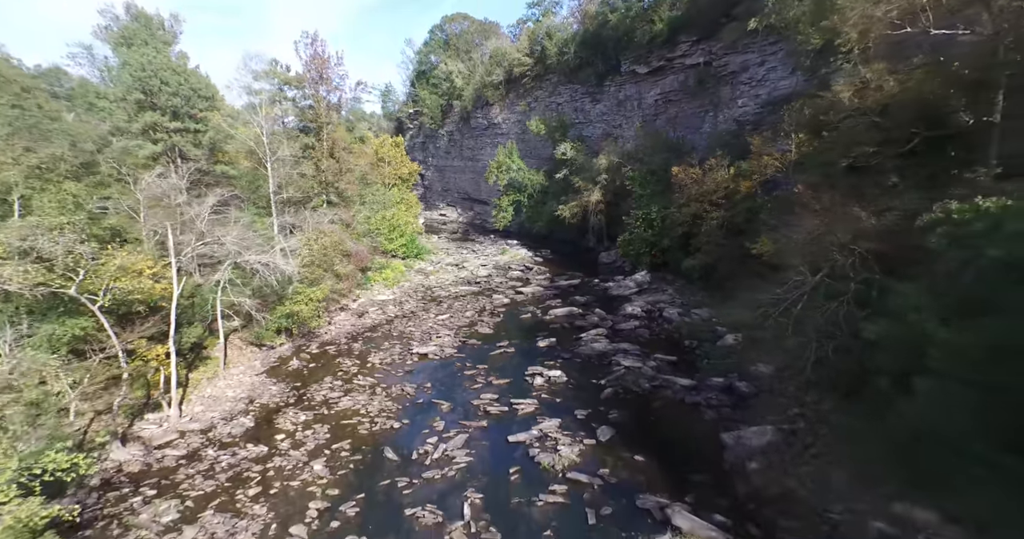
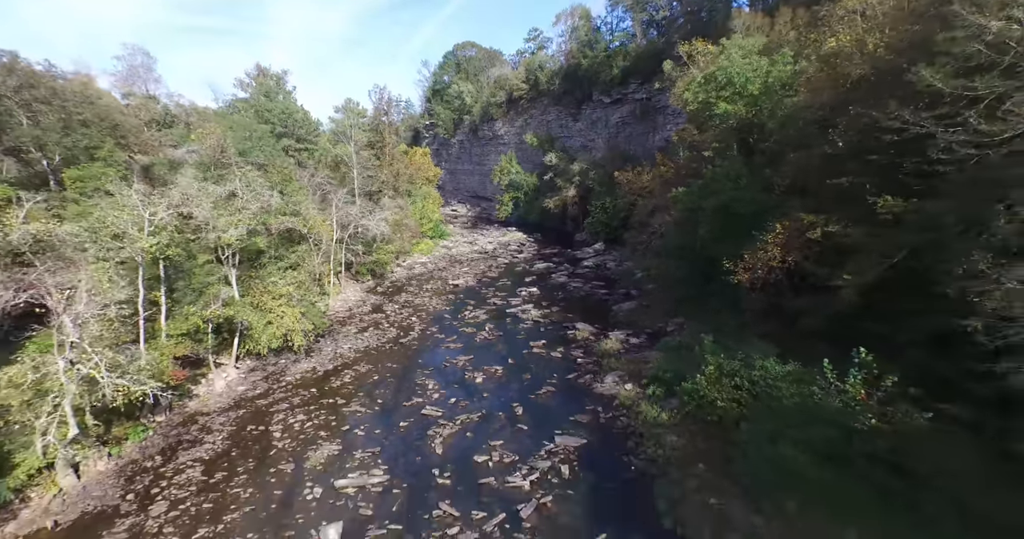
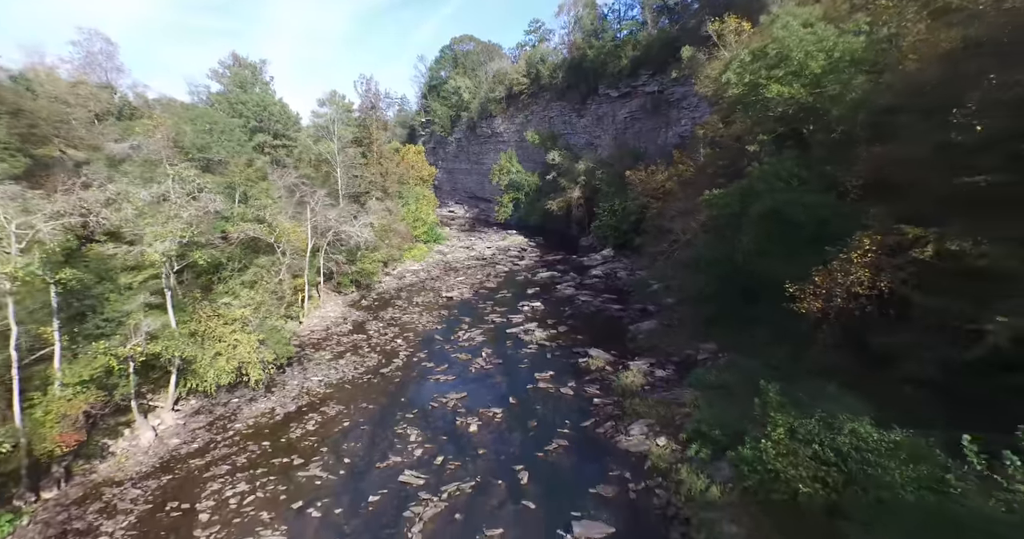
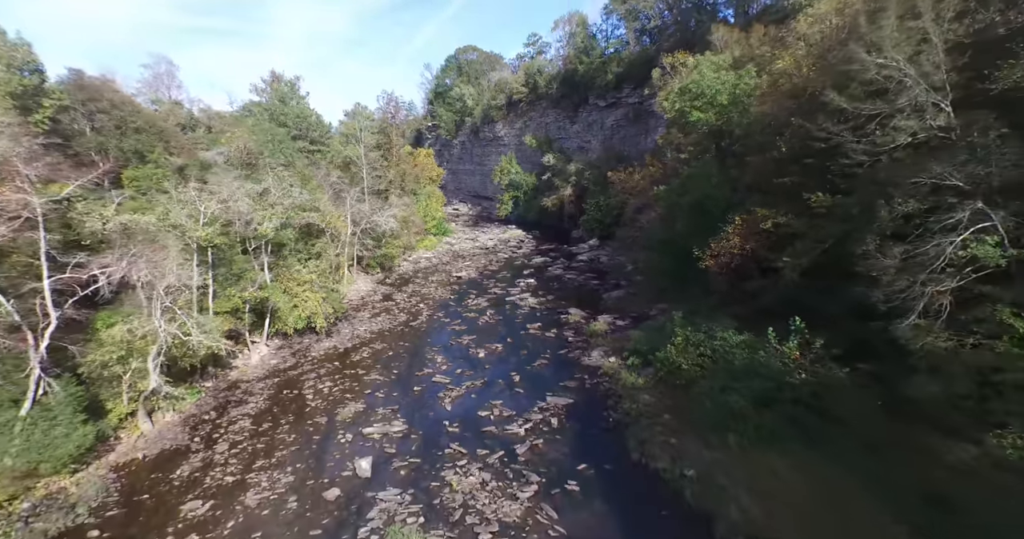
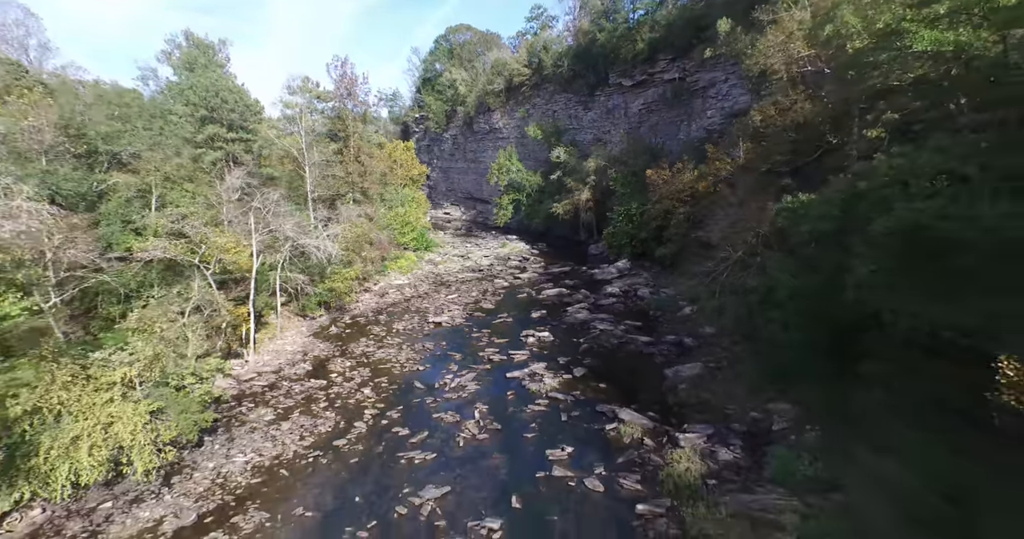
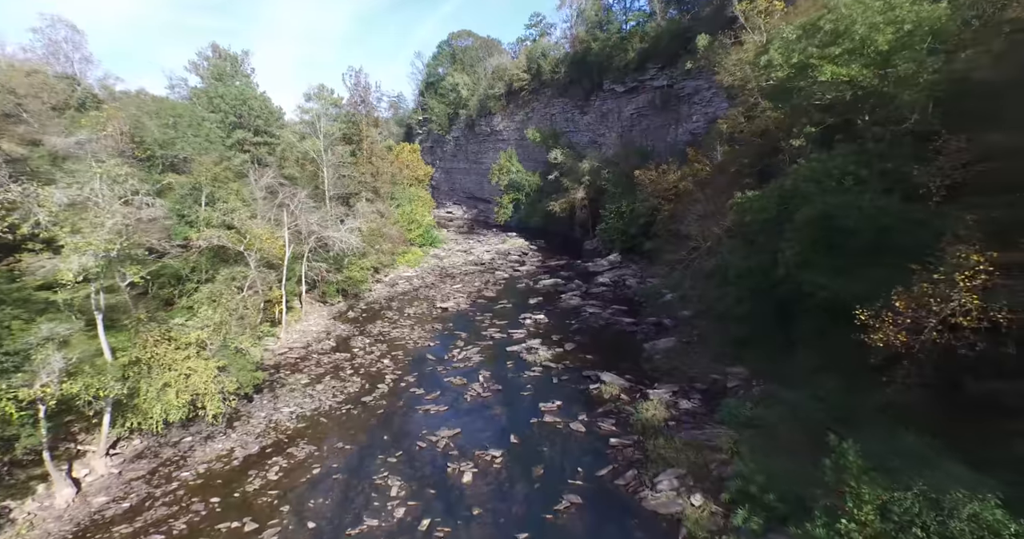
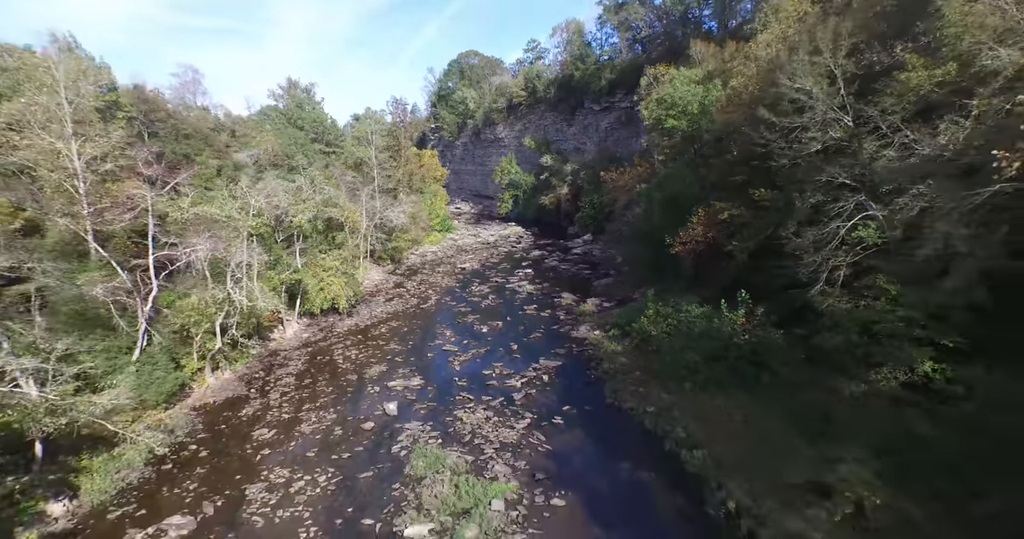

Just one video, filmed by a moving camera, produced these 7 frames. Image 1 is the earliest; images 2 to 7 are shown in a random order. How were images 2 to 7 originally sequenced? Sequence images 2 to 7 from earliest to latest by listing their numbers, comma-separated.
5, 6, 3, 2, 4, 7
